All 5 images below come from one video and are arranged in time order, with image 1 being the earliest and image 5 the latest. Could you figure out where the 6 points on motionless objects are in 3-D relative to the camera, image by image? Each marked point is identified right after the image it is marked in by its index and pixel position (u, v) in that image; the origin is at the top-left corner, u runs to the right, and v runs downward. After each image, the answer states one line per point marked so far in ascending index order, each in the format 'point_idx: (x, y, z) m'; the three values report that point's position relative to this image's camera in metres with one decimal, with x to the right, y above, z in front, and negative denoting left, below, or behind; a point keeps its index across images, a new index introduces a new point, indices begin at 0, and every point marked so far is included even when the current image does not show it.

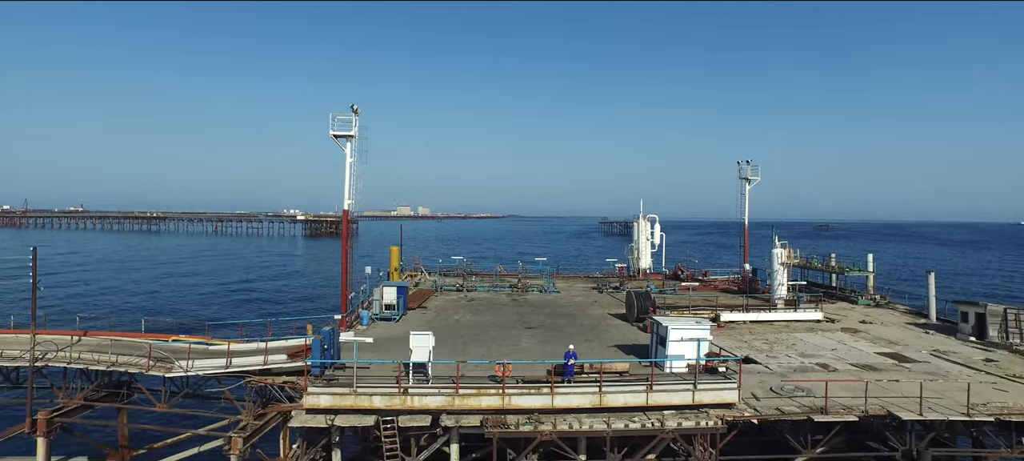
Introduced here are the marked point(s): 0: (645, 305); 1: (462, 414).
0: (+4.3, -2.3, +17.4) m
1: (-0.9, -3.5, +10.6) m
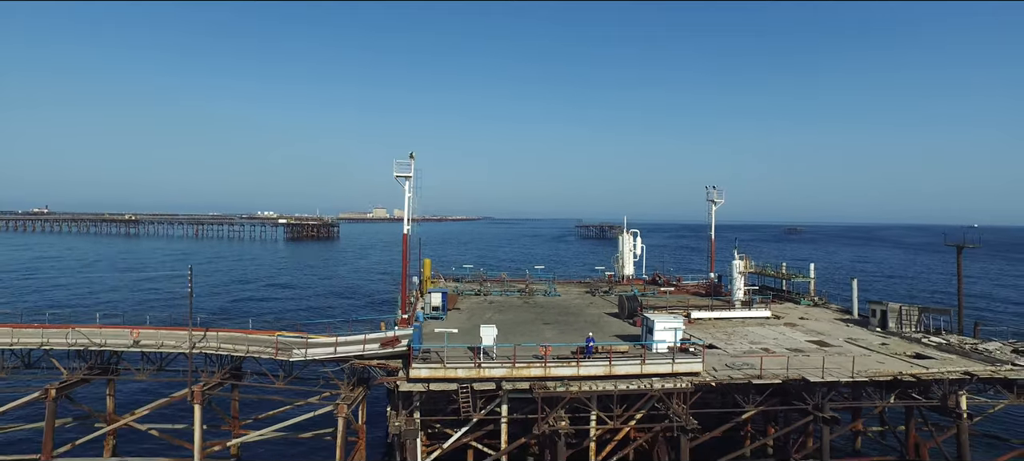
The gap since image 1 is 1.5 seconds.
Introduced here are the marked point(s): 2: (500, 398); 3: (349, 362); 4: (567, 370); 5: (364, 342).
0: (+5.1, -3.0, +22.5) m
1: (+0.2, -4.2, +15.5) m
2: (-0.4, -5.0, +16.3) m
3: (-5.1, -4.0, +16.9) m
4: (+1.6, -4.0, +15.8) m
5: (-4.8, -3.6, +17.7) m
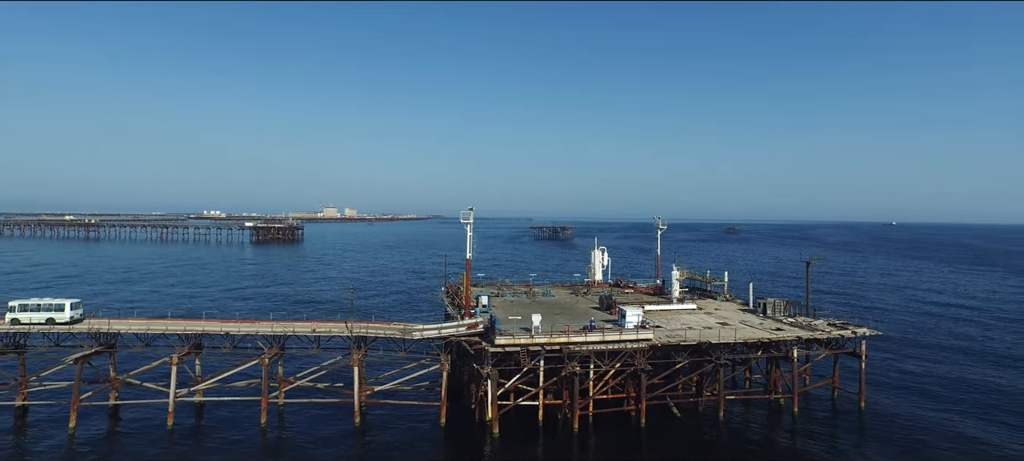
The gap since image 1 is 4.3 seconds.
0: (+6.3, -4.5, +35.0) m
1: (+2.1, -5.7, +27.5) m
2: (+1.4, -6.5, +28.3) m
3: (-3.3, -5.5, +28.5) m
4: (+3.4, -5.6, +28.0) m
5: (-3.1, -5.1, +29.3) m
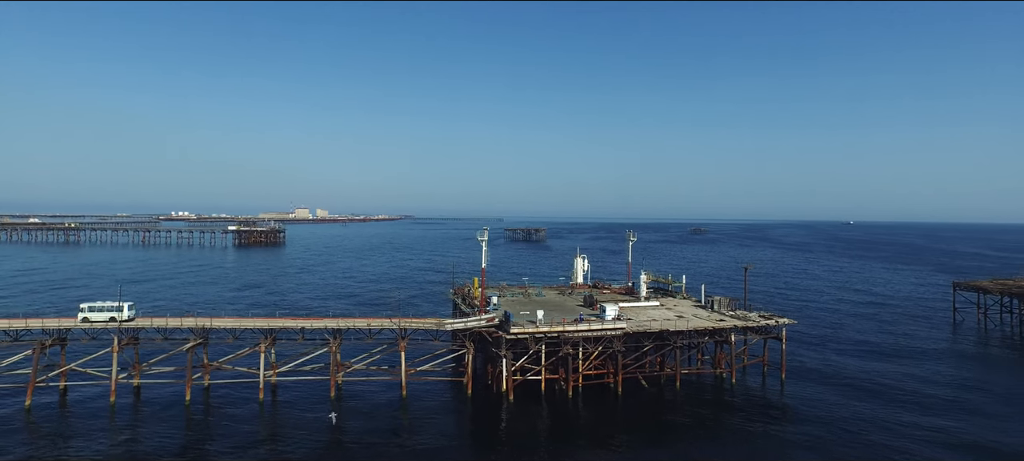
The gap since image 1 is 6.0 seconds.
0: (+6.6, -5.6, +44.3) m
1: (+2.8, -6.8, +36.7) m
2: (+2.1, -7.6, +37.4) m
3: (-2.7, -6.7, +37.4) m
4: (+4.1, -6.7, +37.2) m
5: (-2.5, -6.2, +38.1) m
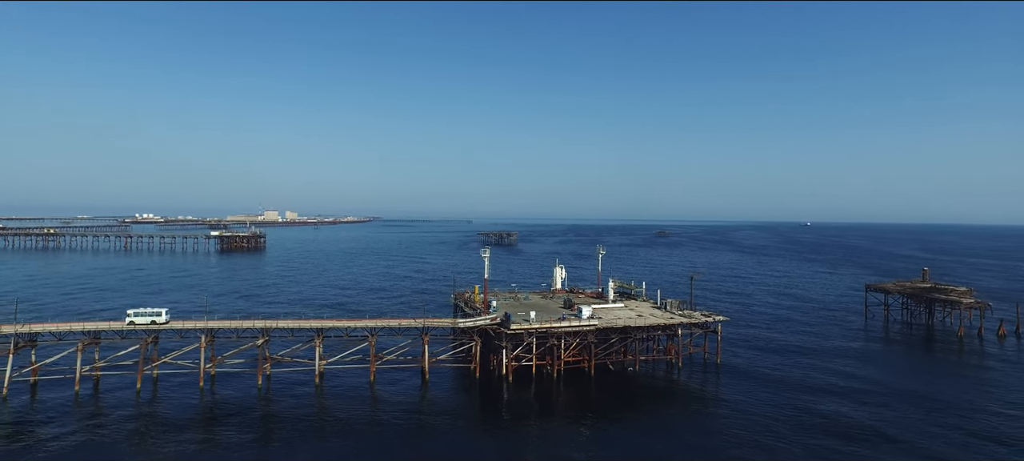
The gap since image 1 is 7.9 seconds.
0: (+6.0, -7.3, +55.4) m
1: (+2.7, -8.5, +47.5) m
2: (+1.9, -9.3, +48.3) m
3: (-2.8, -8.3, +47.9) m
4: (+3.9, -8.3, +48.1) m
5: (-2.7, -7.9, +48.7) m
